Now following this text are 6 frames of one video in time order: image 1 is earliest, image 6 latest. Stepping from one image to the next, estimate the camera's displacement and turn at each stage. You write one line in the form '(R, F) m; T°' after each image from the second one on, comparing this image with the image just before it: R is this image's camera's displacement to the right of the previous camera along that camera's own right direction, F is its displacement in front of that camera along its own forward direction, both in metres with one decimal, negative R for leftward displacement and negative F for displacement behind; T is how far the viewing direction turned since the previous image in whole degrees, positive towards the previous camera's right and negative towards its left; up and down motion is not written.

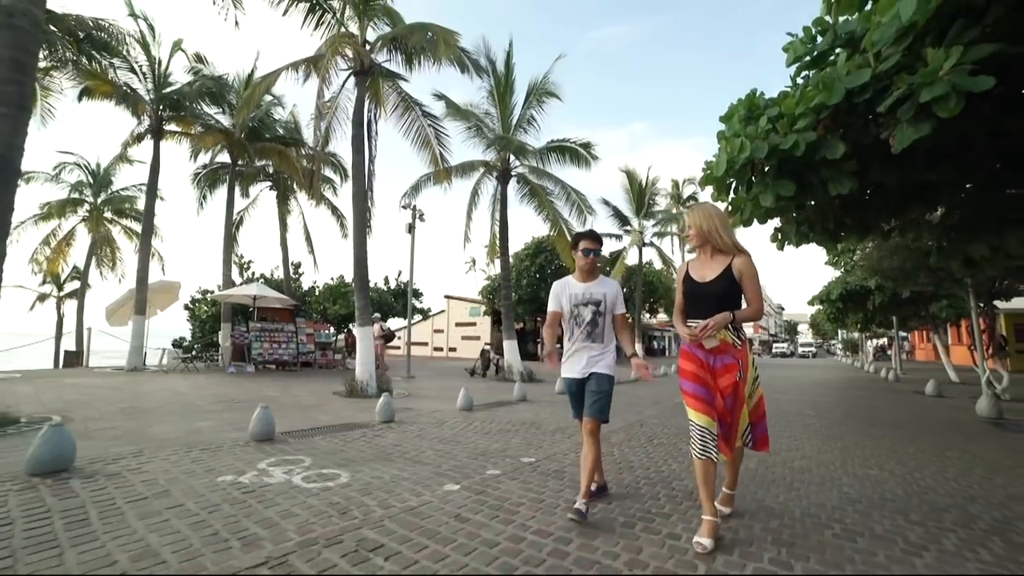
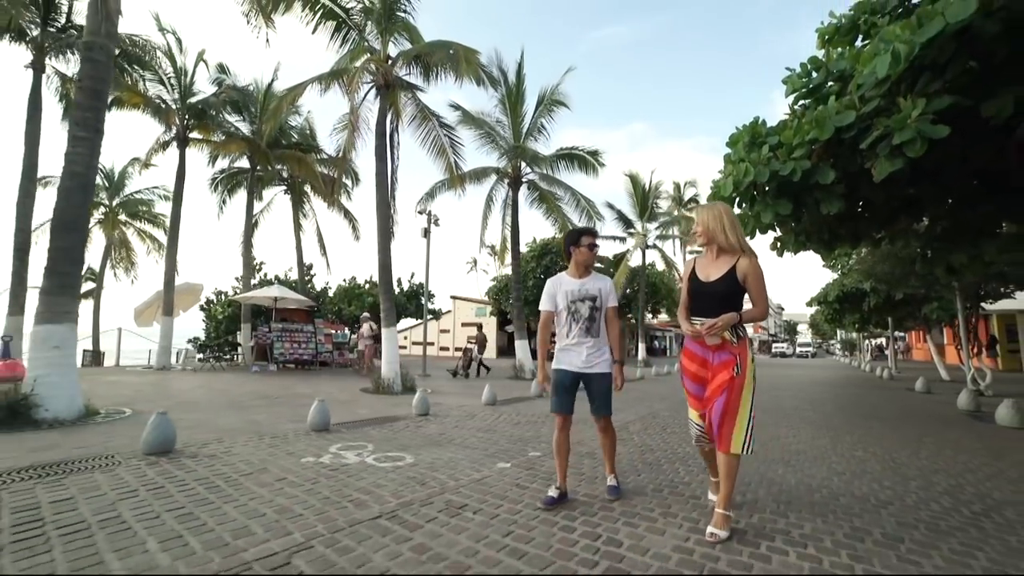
(-0.4, -0.8) m; 0°
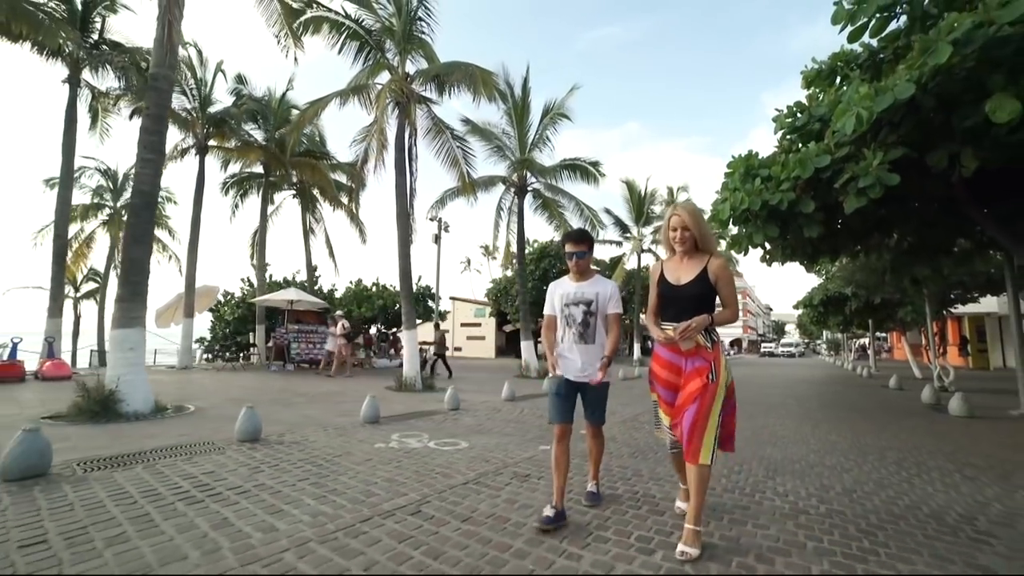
(-0.5, -1.1) m; +1°
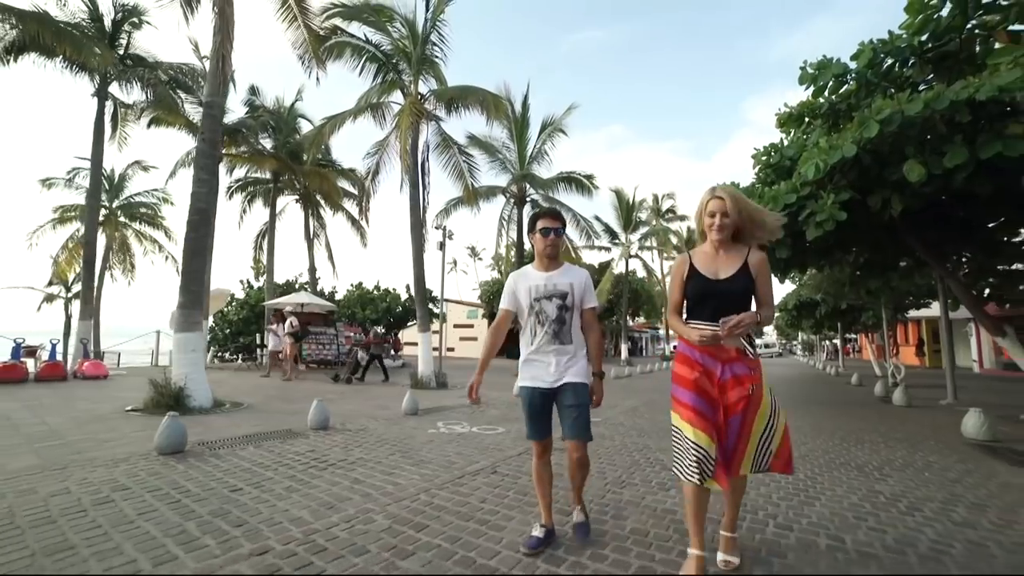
(-0.6, -1.4) m; +2°
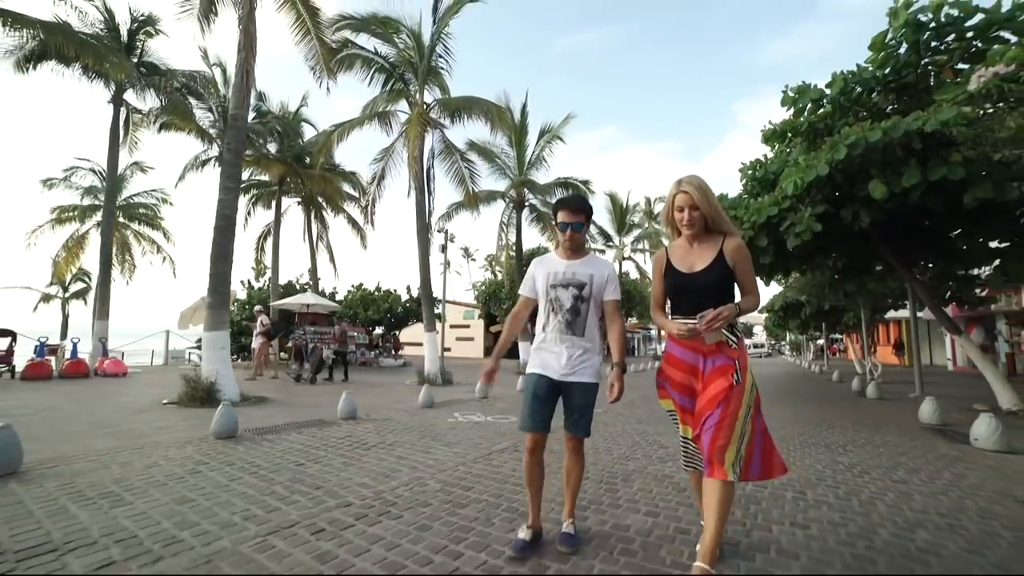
(-0.3, -0.8) m; +1°
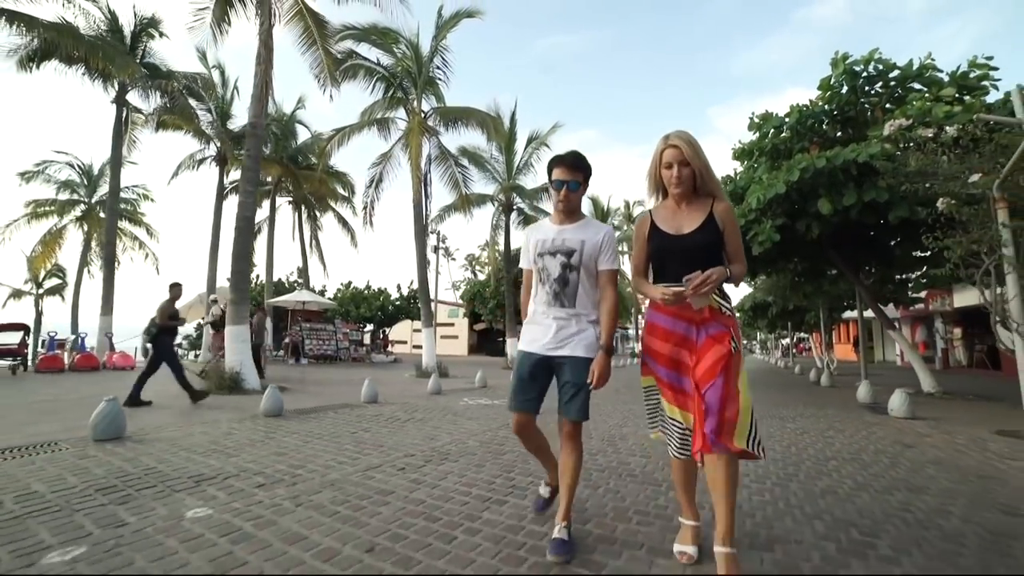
(-0.5, -1.2) m; +2°
